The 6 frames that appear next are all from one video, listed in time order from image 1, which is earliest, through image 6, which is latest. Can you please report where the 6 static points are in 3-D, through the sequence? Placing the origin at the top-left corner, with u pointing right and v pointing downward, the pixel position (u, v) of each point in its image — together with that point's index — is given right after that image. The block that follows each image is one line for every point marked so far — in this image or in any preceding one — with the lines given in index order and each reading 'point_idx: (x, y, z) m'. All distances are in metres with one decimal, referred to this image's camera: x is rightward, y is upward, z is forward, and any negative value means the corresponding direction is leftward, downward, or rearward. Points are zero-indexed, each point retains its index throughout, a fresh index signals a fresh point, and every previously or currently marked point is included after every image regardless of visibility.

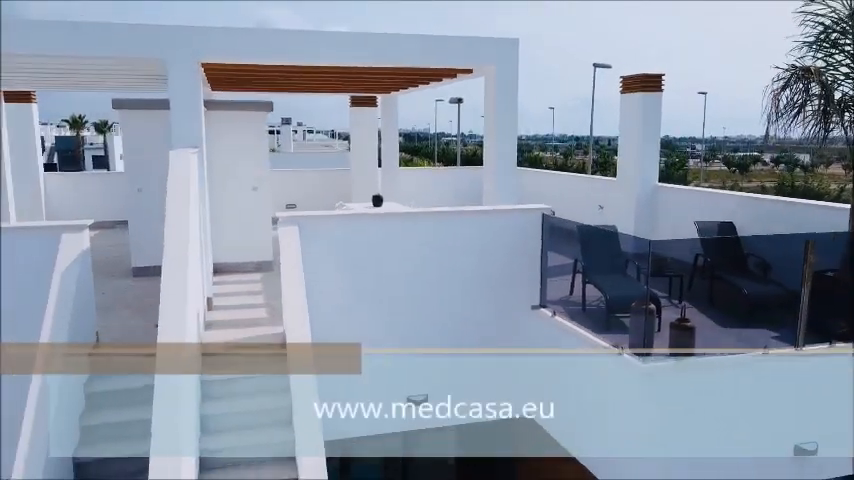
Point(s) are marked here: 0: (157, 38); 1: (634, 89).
0: (-2.9, +2.2, +7.1) m
1: (+3.2, +2.4, +10.0) m
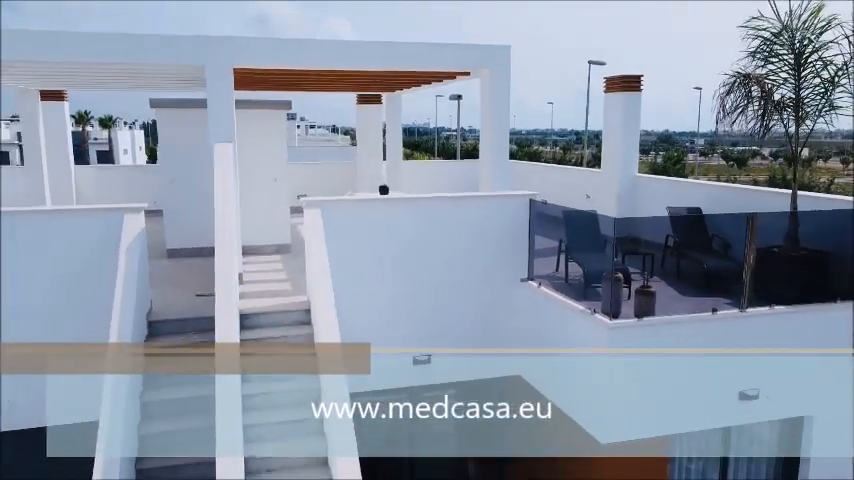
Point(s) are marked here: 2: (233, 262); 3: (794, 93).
0: (-2.9, +2.4, +8.1) m
1: (+3.3, +2.6, +11.0) m
2: (-2.0, -0.2, +6.7) m
3: (+4.5, +1.8, +8.2) m
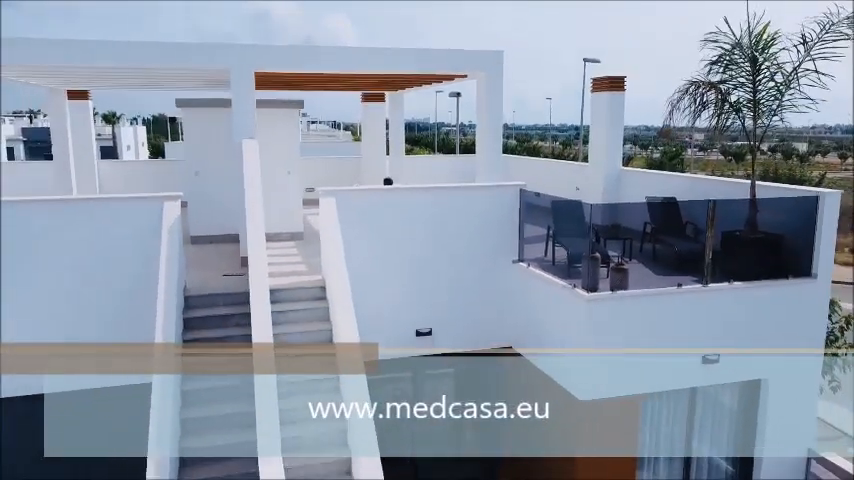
0: (-2.9, +2.6, +9.0) m
1: (+3.3, +2.9, +12.0) m
2: (-2.0, 0.0, +7.7) m
3: (+4.5, +2.1, +9.1) m
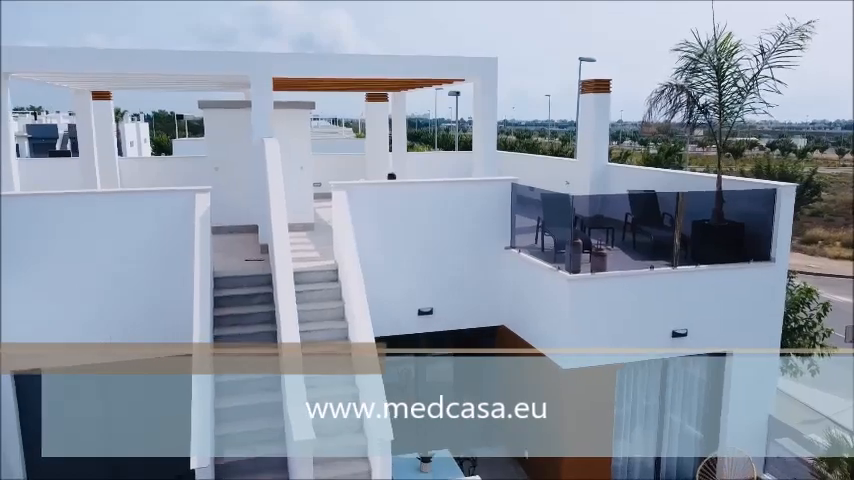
0: (-2.9, +2.8, +10.0) m
1: (+3.3, +3.1, +12.9) m
2: (-2.0, +0.1, +8.6) m
3: (+4.6, +2.2, +10.0) m
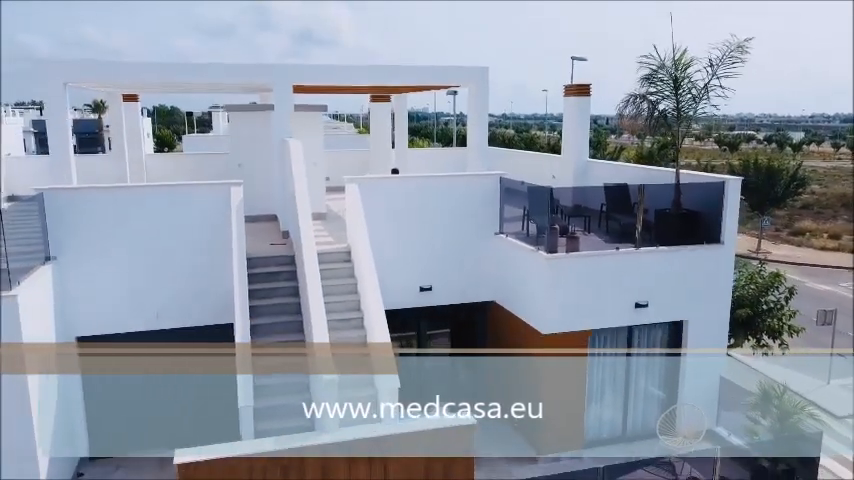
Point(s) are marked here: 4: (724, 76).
0: (-2.9, +3.0, +11.4) m
1: (+3.3, +3.3, +14.4) m
2: (-2.0, +0.3, +10.1) m
3: (+4.5, +2.5, +11.5) m
4: (+5.4, +3.0, +11.4) m
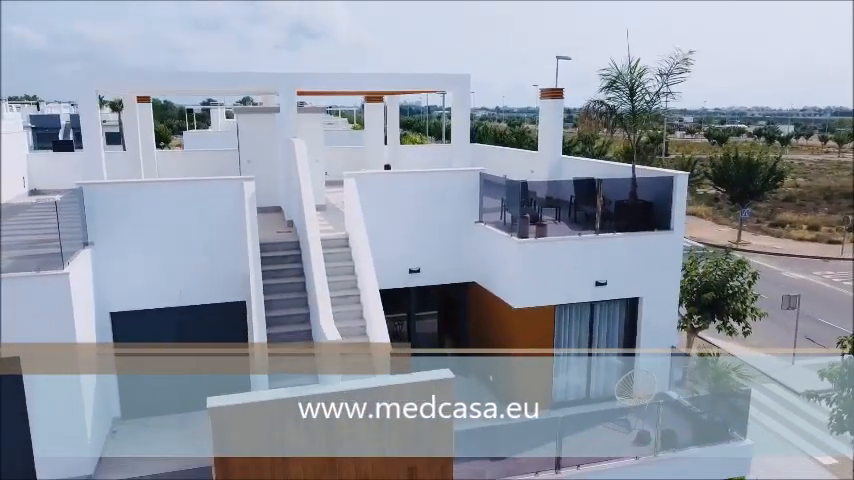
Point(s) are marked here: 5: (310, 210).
0: (-3.1, +3.3, +12.9) m
1: (+3.0, +3.6, +15.9) m
2: (-2.2, +0.6, +11.6) m
3: (+4.3, +2.7, +13.1) m
4: (+5.2, +3.2, +13.0) m
5: (-2.2, +0.5, +11.6) m
